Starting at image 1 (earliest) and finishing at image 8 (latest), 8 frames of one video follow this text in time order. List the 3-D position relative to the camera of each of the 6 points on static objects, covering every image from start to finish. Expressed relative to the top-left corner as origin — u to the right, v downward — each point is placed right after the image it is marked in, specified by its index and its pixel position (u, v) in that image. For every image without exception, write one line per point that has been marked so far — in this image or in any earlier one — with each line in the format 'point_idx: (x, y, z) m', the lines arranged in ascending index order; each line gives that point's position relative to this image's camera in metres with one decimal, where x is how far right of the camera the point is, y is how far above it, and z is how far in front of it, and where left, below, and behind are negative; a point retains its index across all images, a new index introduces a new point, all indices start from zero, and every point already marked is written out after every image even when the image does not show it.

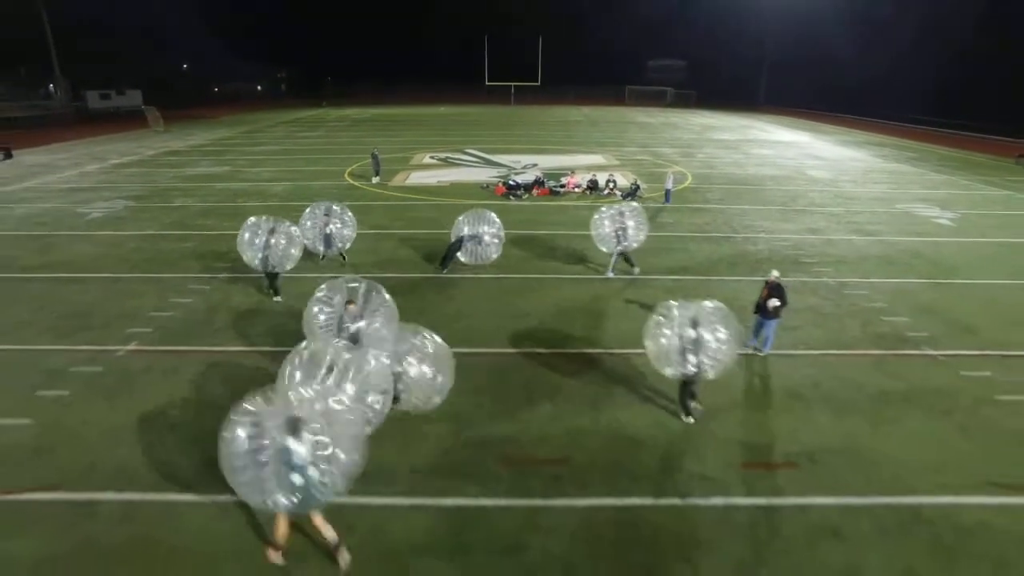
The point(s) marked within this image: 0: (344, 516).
0: (-1.3, -1.7, +5.4) m
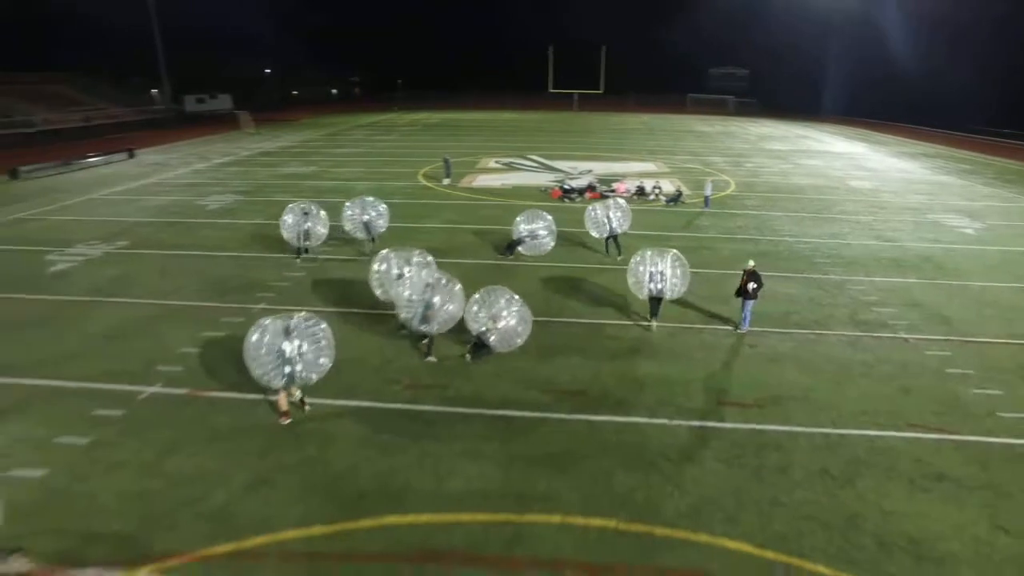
0: (-1.0, -1.4, +7.7) m
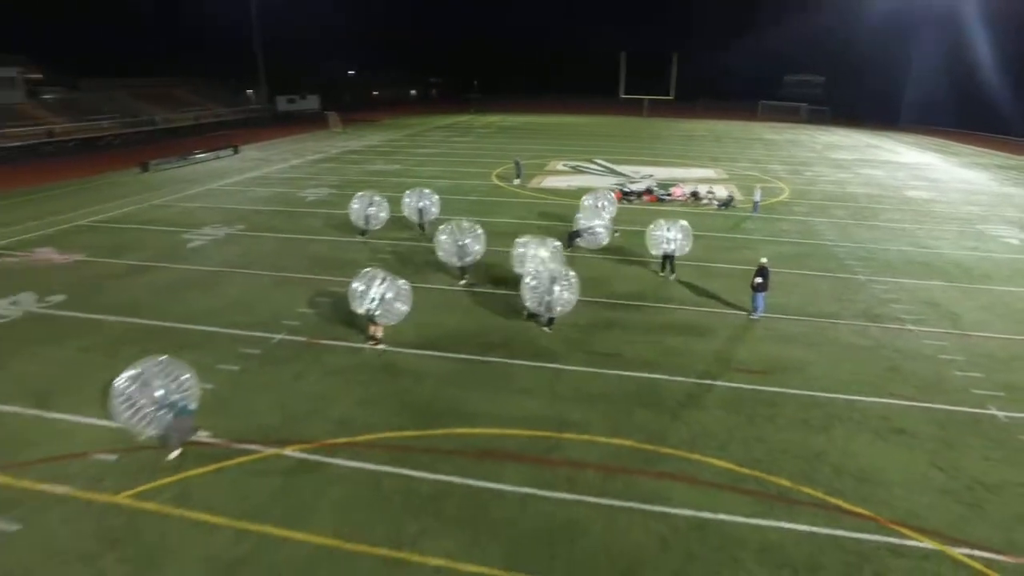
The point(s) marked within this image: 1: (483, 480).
0: (-0.3, -1.1, +9.8) m
1: (-0.3, -2.0, +7.1) m
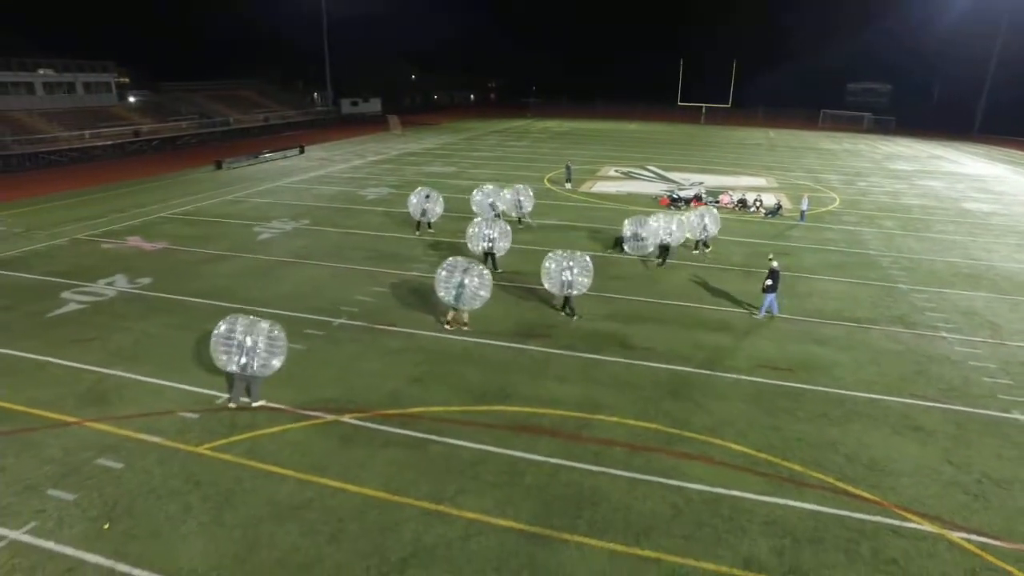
0: (+0.3, -1.0, +10.6) m
1: (+0.1, -1.8, +7.9) m
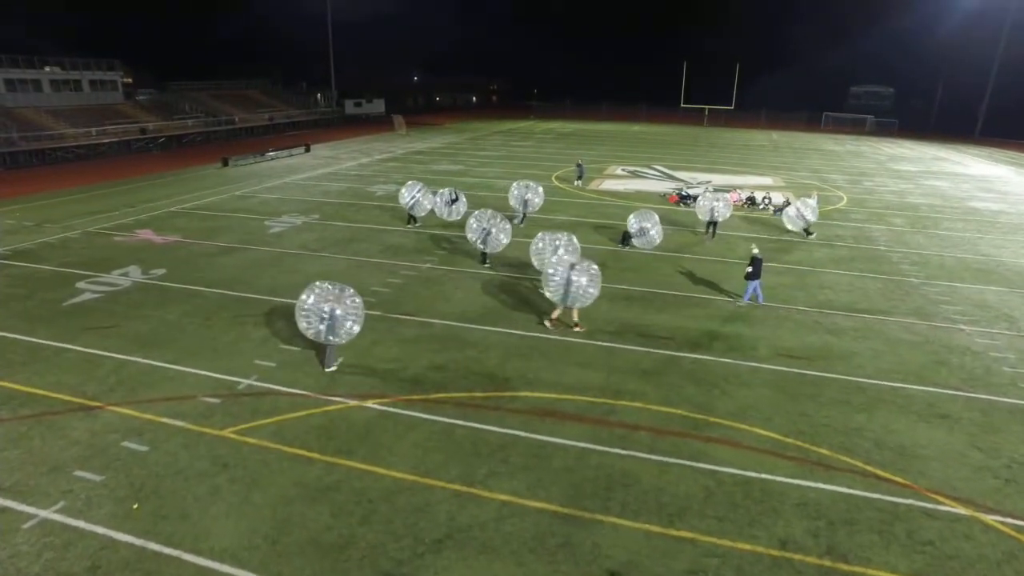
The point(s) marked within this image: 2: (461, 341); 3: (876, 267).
0: (+0.6, -0.8, +10.6) m
1: (+0.4, -1.7, +7.9) m
2: (-0.7, -0.8, +10.4) m
3: (+8.3, +0.5, +15.8) m
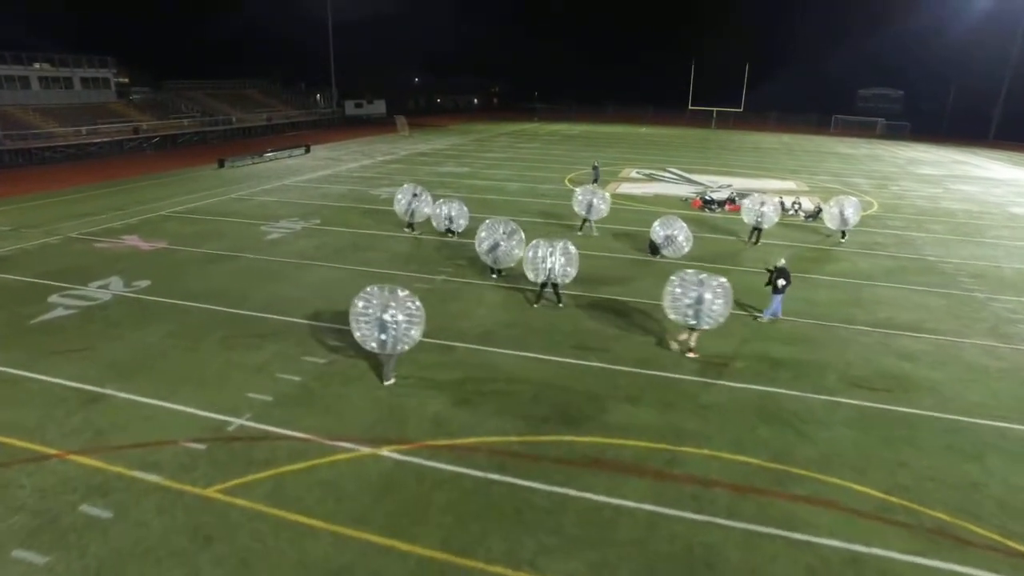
0: (+1.0, -1.1, +9.2) m
1: (+0.8, -1.9, +6.5) m
2: (-0.3, -1.1, +9.0) m
3: (+8.7, +0.2, +14.5) m
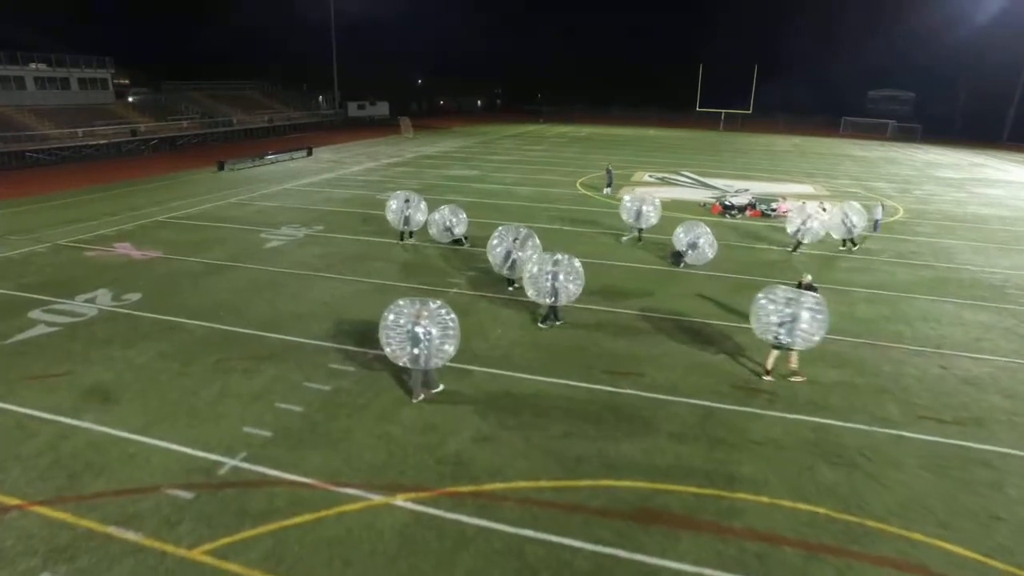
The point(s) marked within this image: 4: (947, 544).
0: (+1.3, -1.3, +8.2) m
1: (+1.1, -2.1, +5.5) m
2: (0.0, -1.3, +8.1) m
3: (+9.0, -0.1, +13.5) m
4: (+3.6, -2.1, +5.8) m
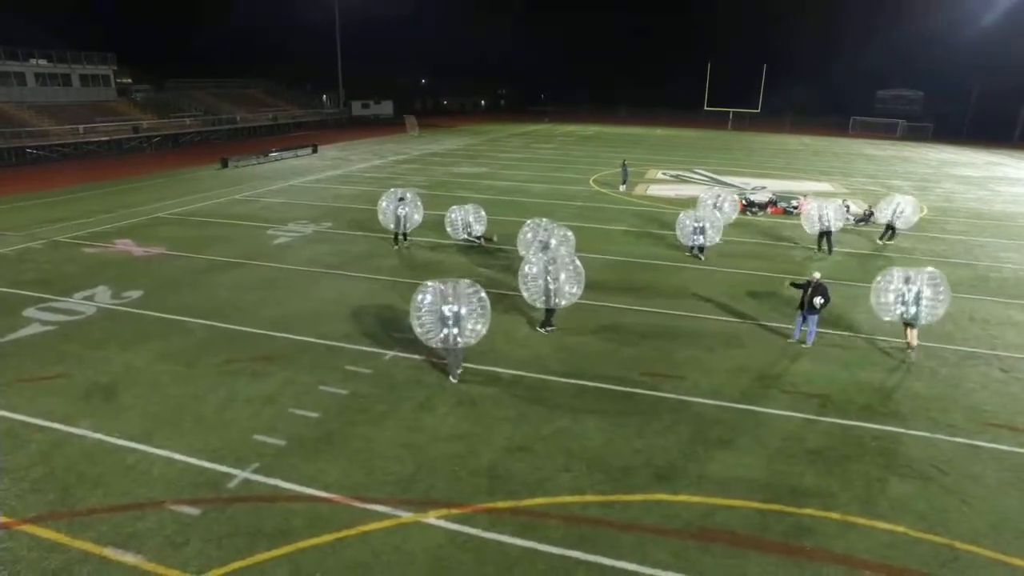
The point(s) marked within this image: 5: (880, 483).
0: (+1.6, -1.2, +7.6) m
1: (+1.4, -2.1, +4.9) m
2: (+0.4, -1.2, +7.5) m
3: (+9.4, 0.0, +12.9) m
4: (+4.0, -2.1, +5.2) m
5: (+3.3, -1.7, +6.2) m
